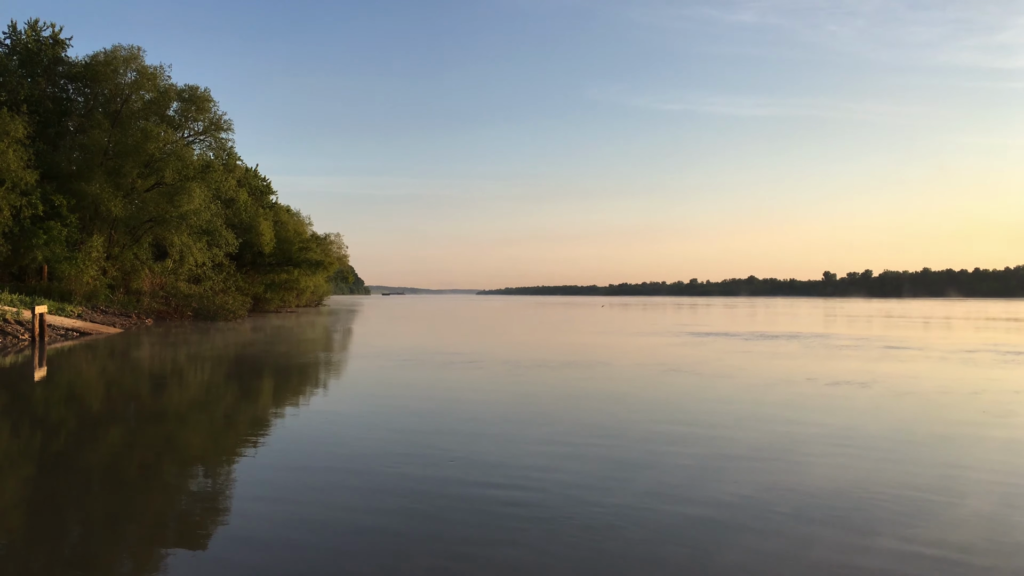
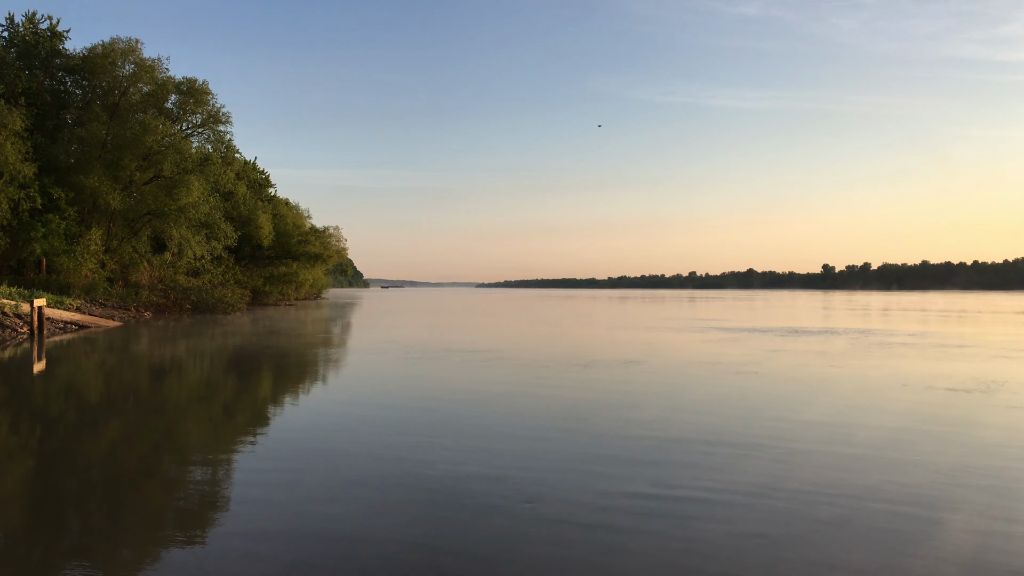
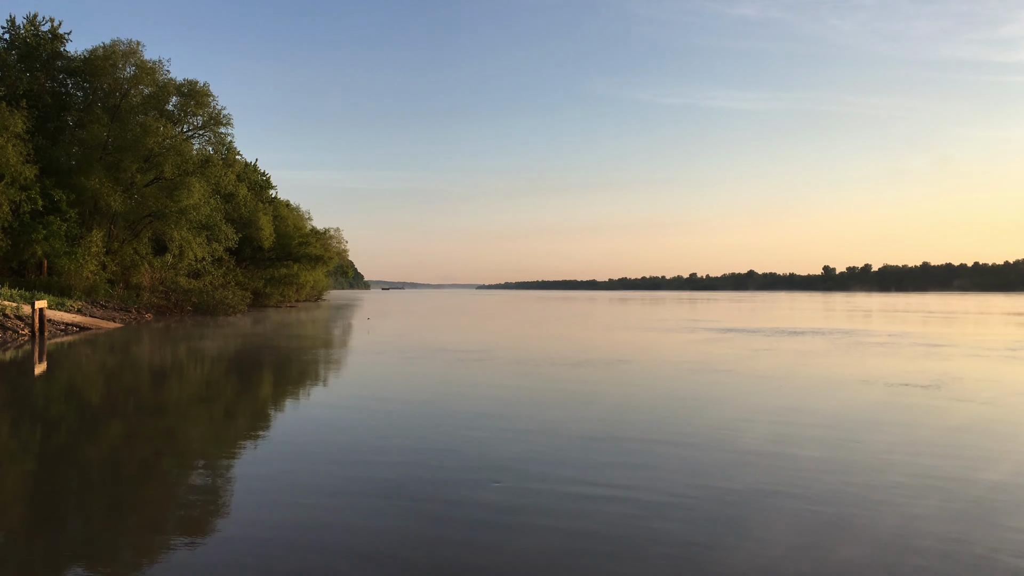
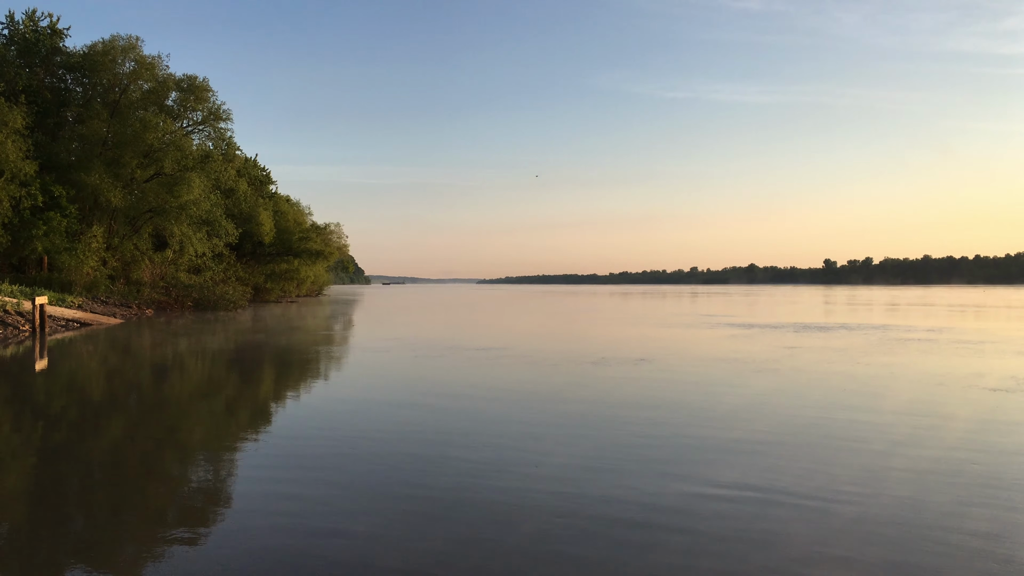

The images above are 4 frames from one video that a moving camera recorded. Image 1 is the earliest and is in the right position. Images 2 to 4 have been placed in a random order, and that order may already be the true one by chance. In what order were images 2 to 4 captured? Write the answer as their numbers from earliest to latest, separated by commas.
3, 2, 4
